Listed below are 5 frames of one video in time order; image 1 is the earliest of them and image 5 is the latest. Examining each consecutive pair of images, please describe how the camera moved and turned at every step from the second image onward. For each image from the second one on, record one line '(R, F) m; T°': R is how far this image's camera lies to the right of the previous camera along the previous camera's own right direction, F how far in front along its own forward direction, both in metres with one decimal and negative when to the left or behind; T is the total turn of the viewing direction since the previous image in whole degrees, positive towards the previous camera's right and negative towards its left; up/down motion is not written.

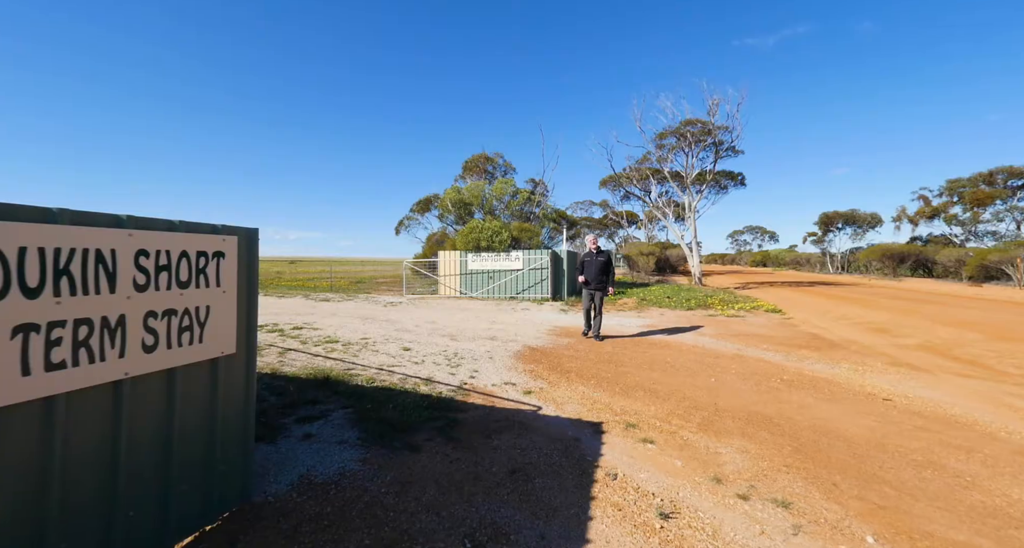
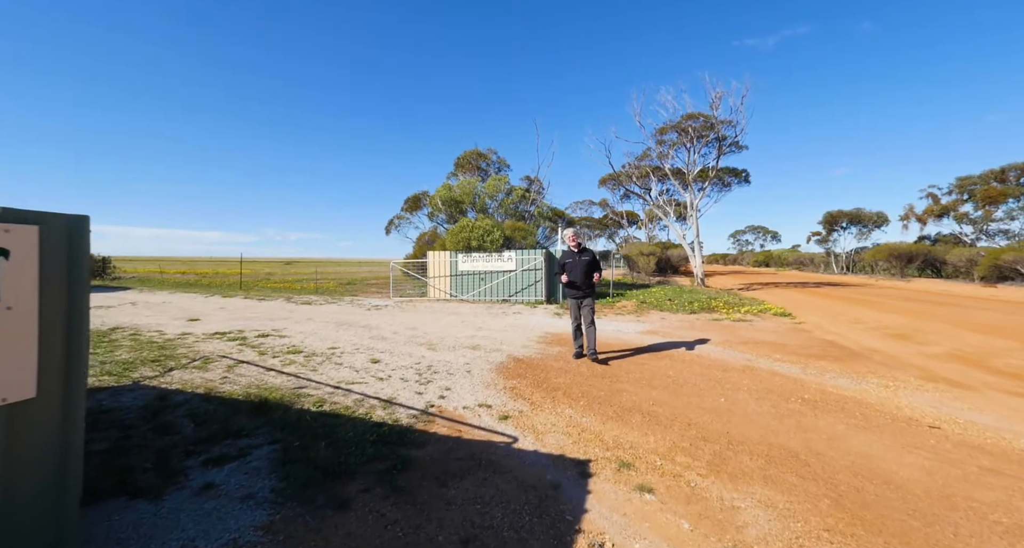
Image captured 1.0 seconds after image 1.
(+0.3, +0.7) m; 0°
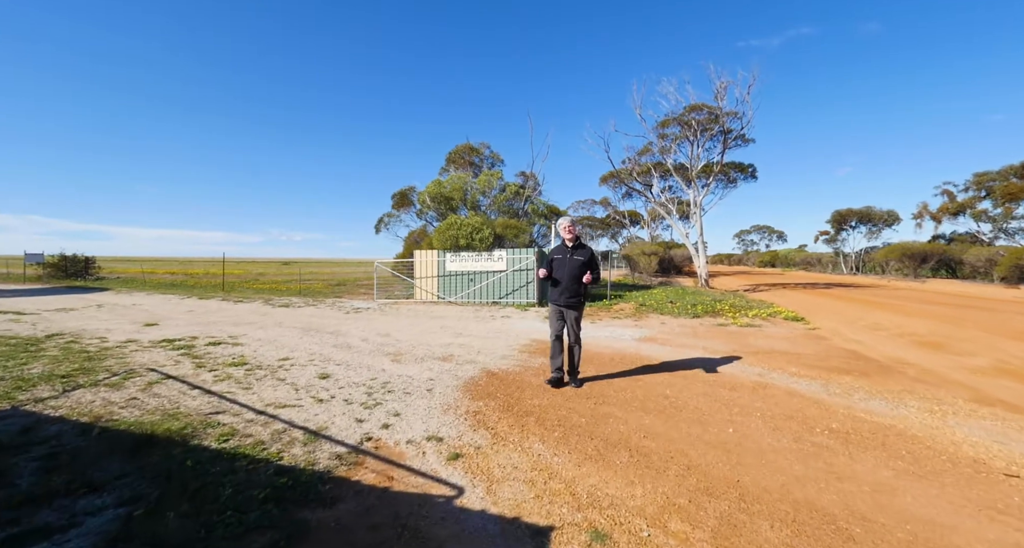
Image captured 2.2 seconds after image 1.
(+0.4, +0.8) m; -1°
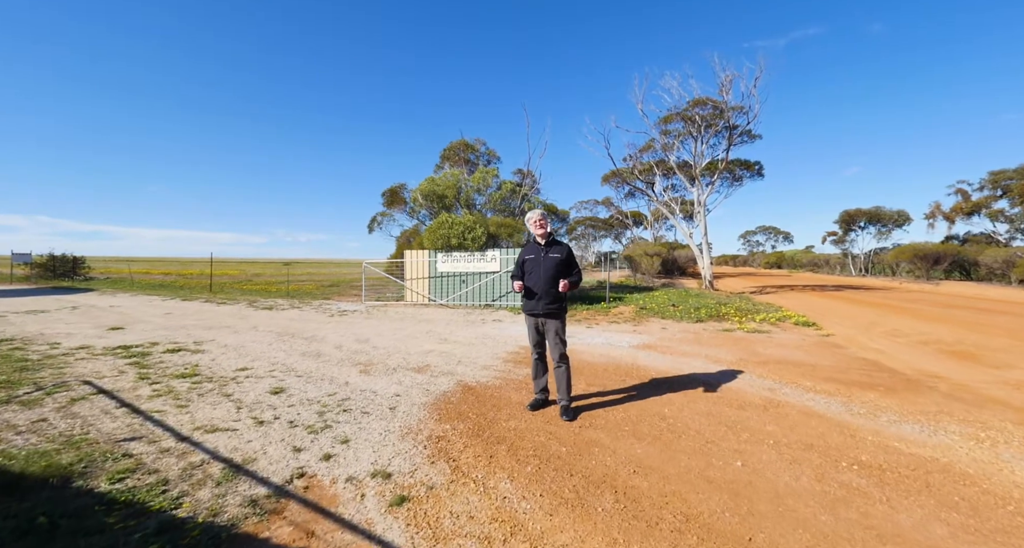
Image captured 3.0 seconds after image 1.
(+0.3, +0.6) m; -1°
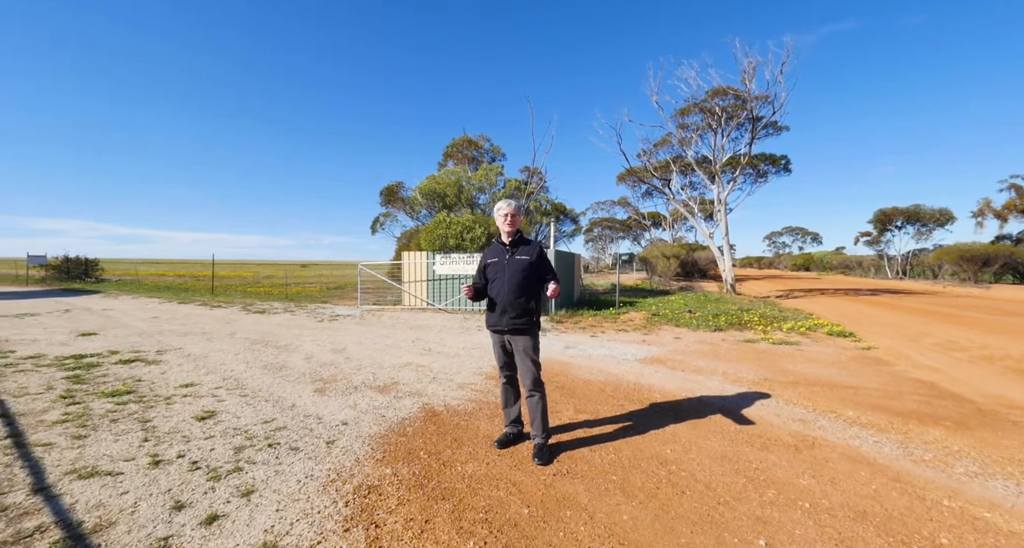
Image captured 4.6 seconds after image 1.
(+0.5, +0.8) m; -3°
